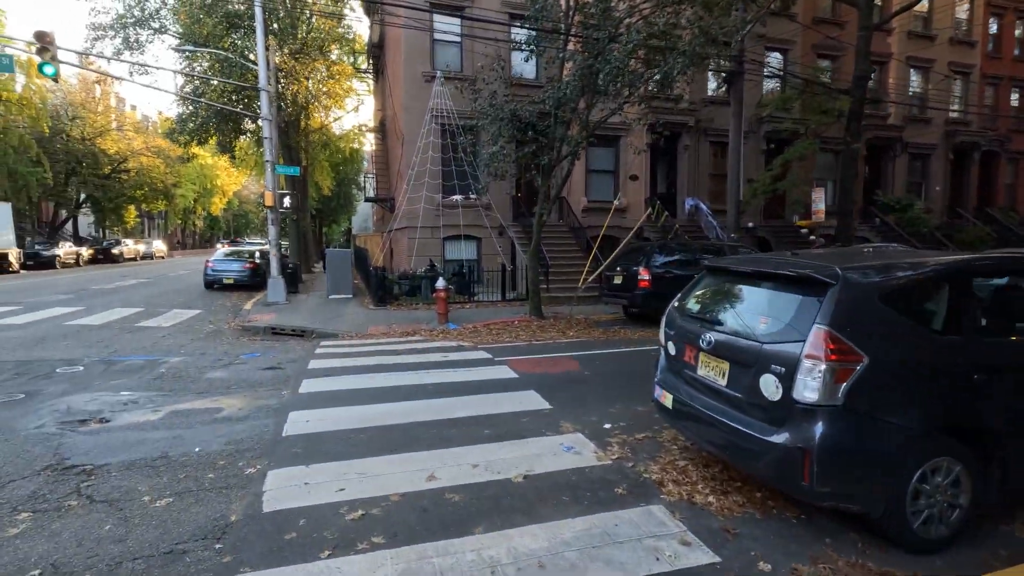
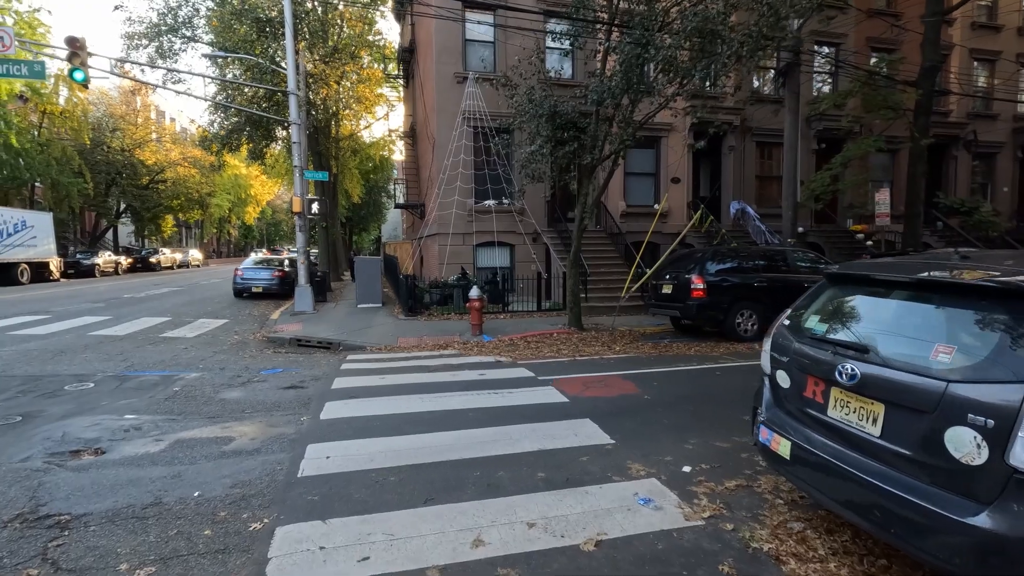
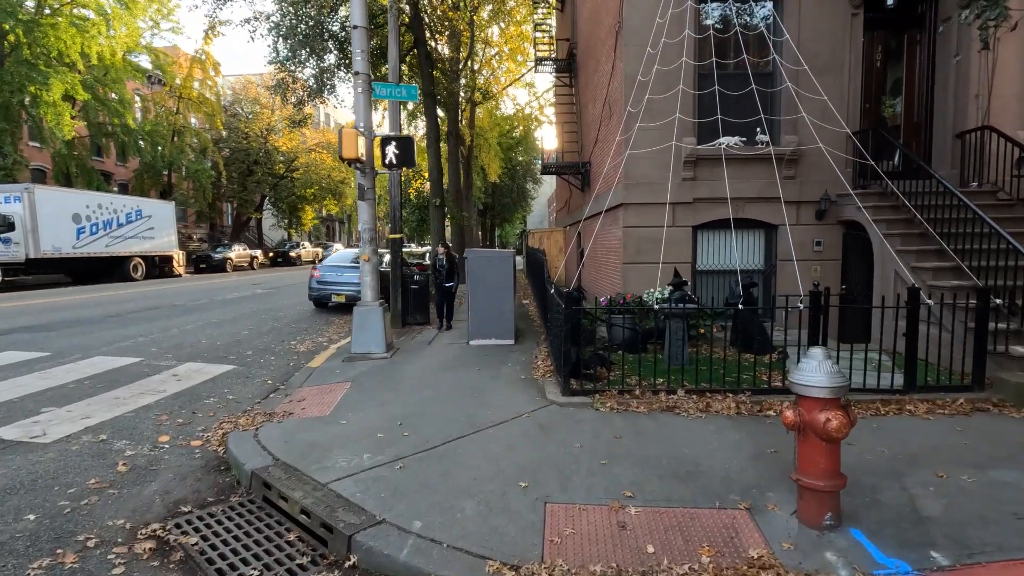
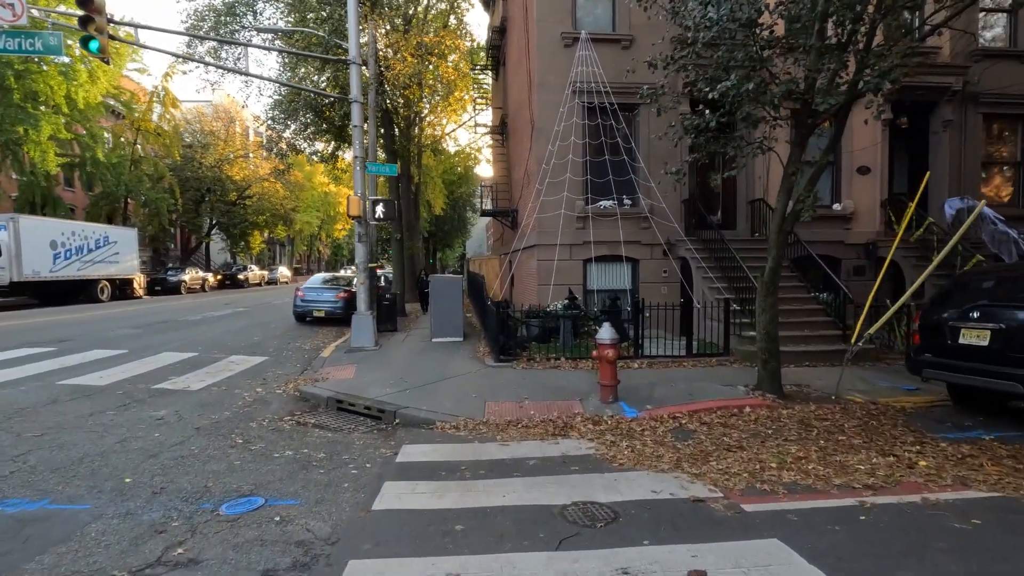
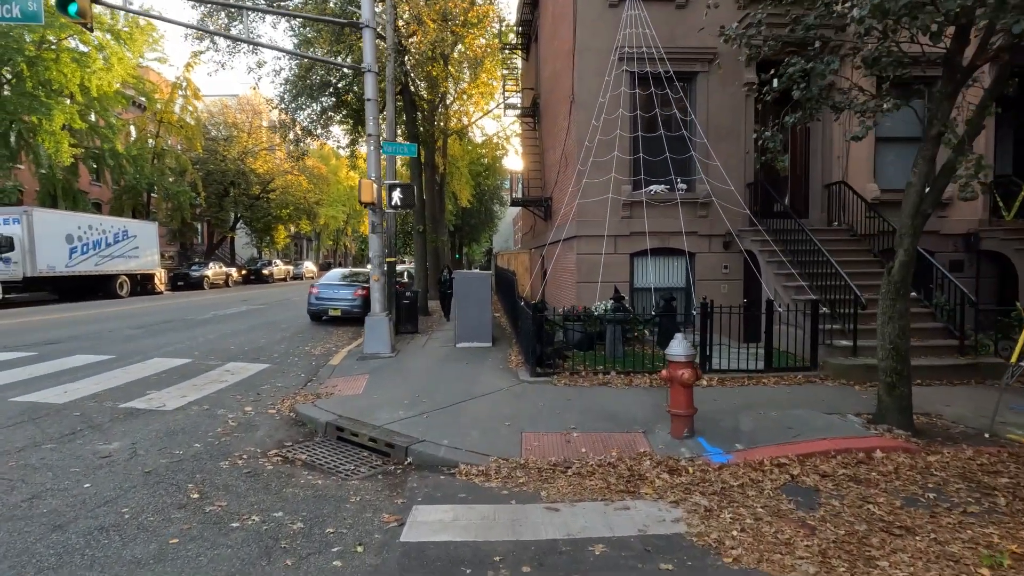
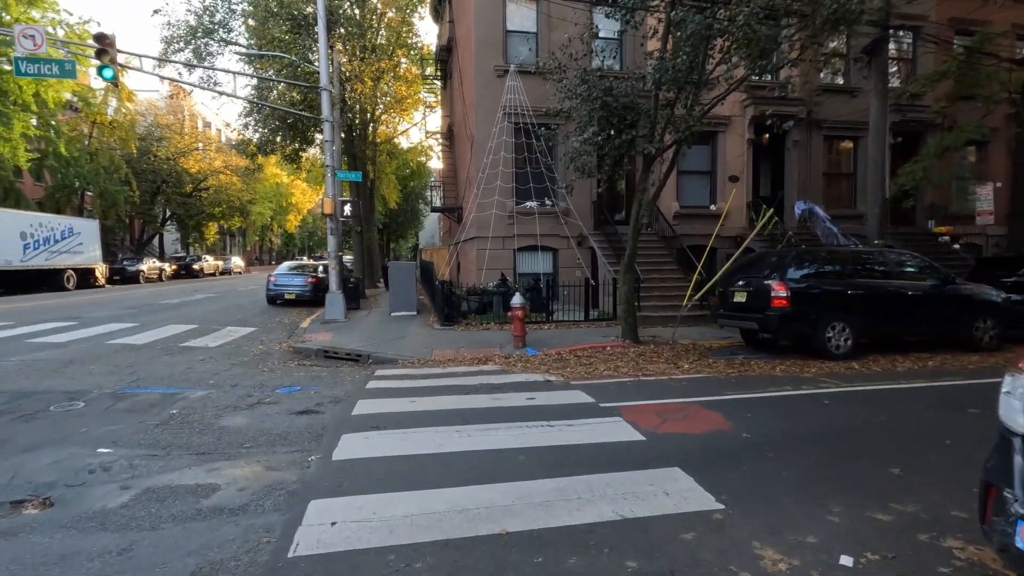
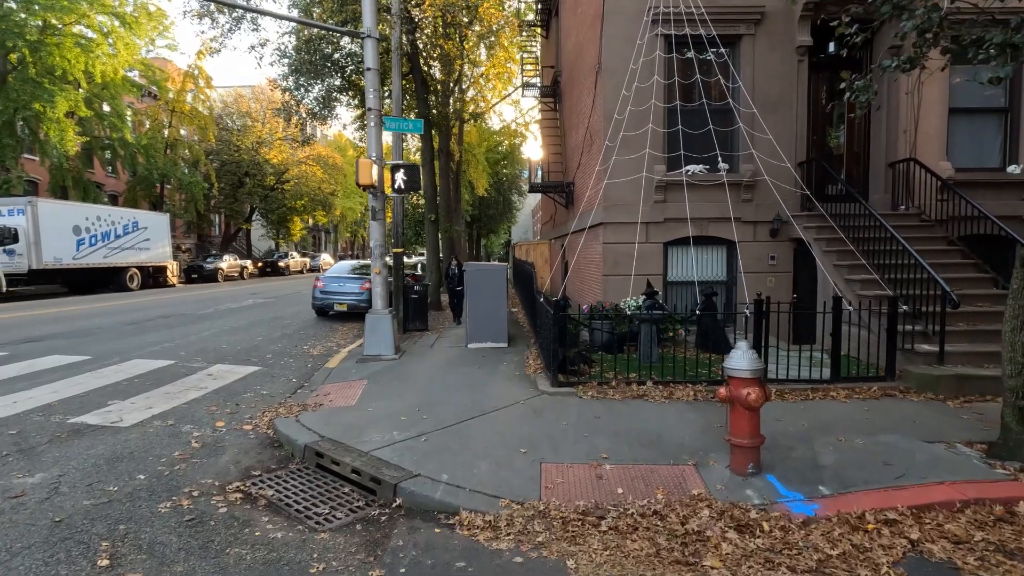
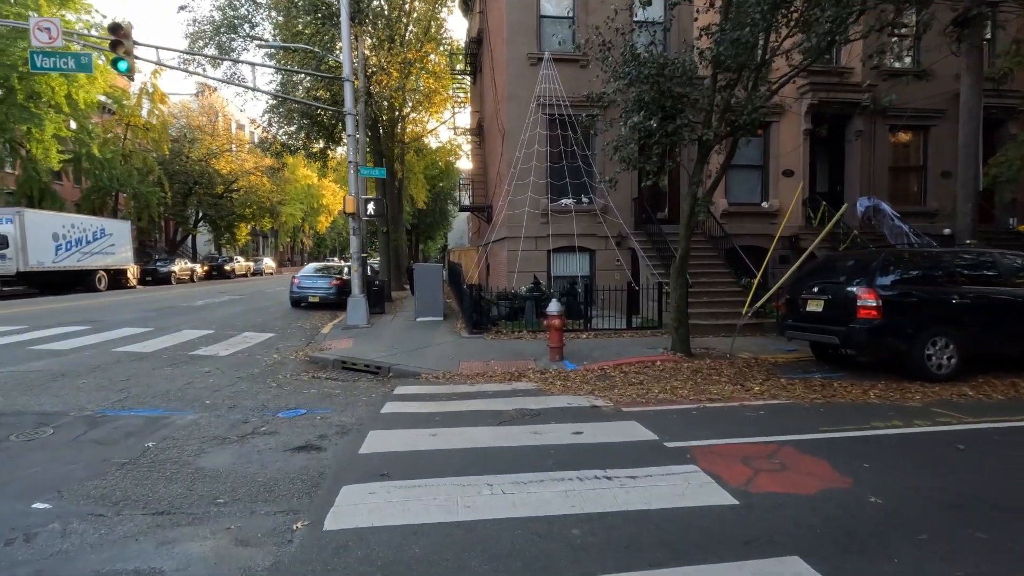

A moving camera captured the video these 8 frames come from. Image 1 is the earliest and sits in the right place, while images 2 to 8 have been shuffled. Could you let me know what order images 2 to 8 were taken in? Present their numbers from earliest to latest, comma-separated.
2, 6, 8, 4, 5, 7, 3
